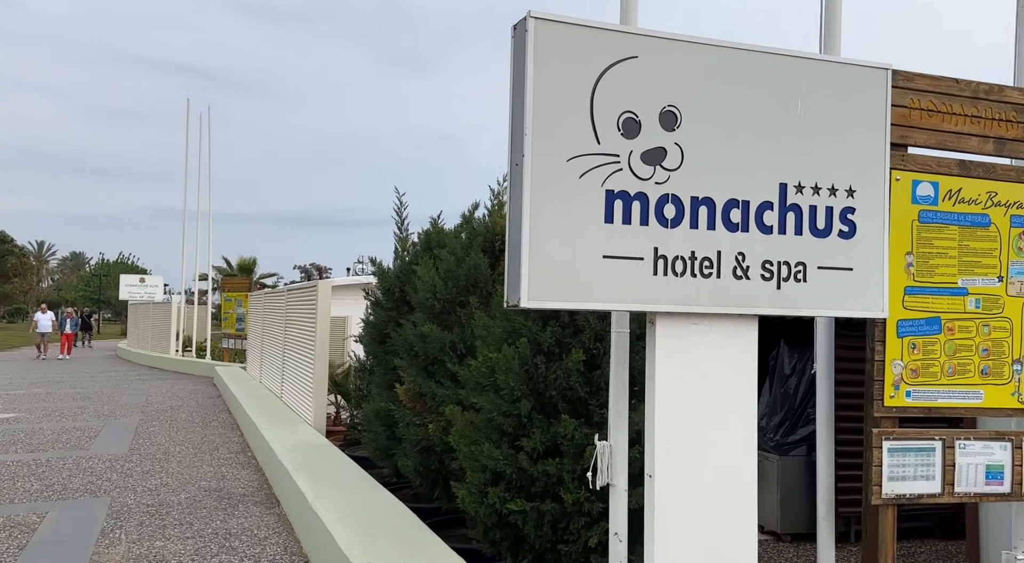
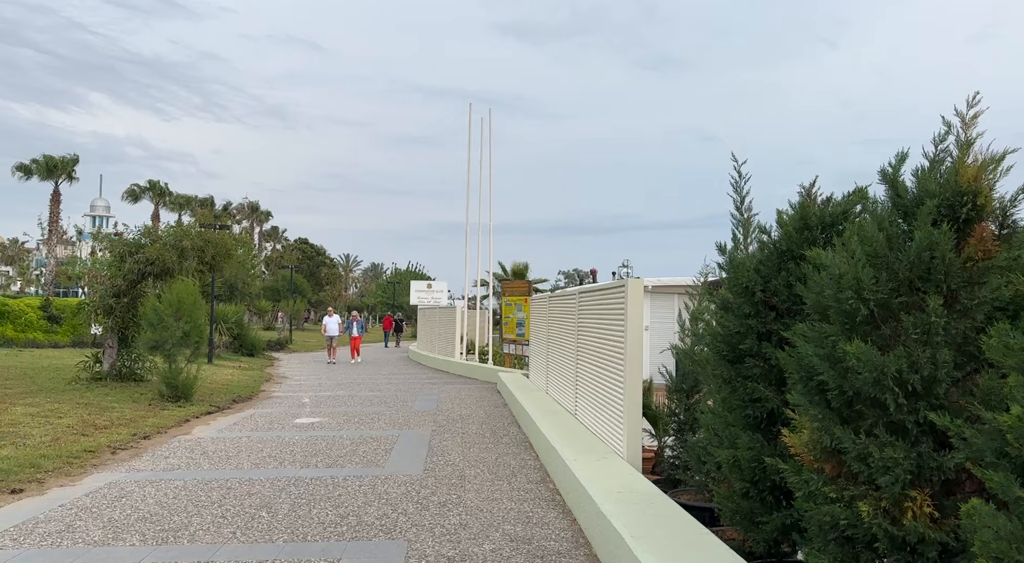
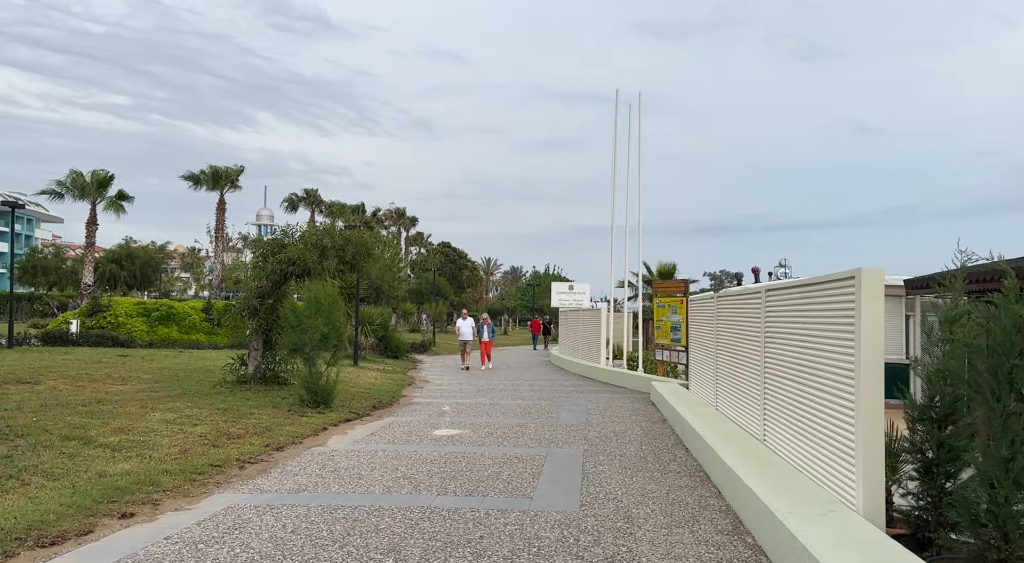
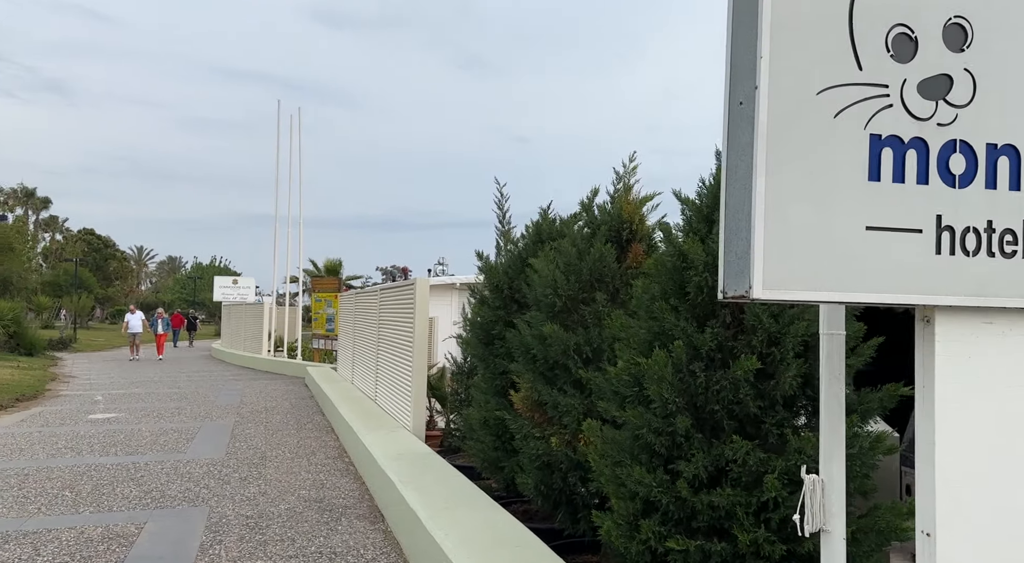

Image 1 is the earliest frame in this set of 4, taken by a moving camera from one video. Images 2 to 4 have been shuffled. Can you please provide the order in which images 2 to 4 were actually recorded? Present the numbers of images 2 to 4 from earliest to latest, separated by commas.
4, 2, 3
